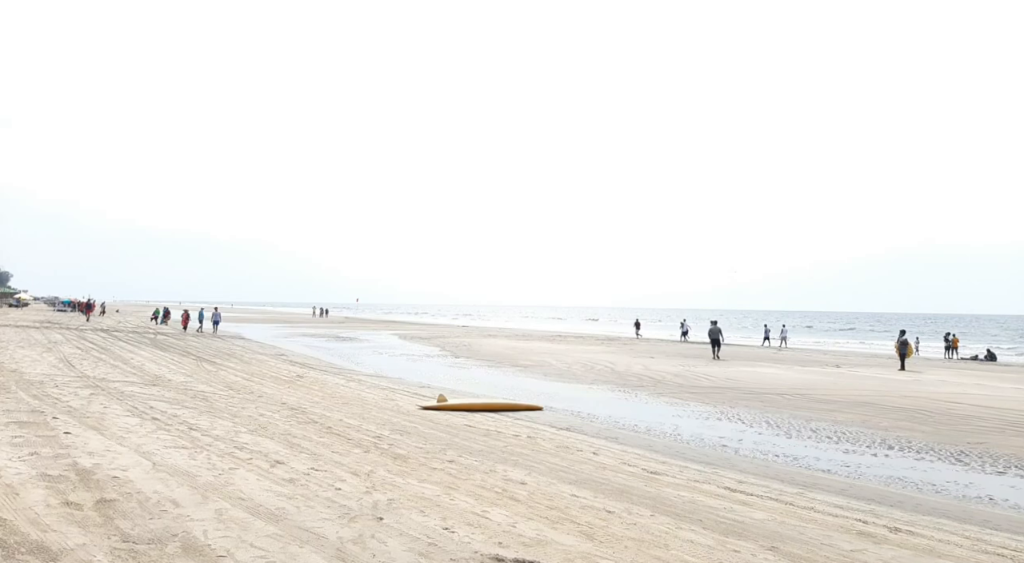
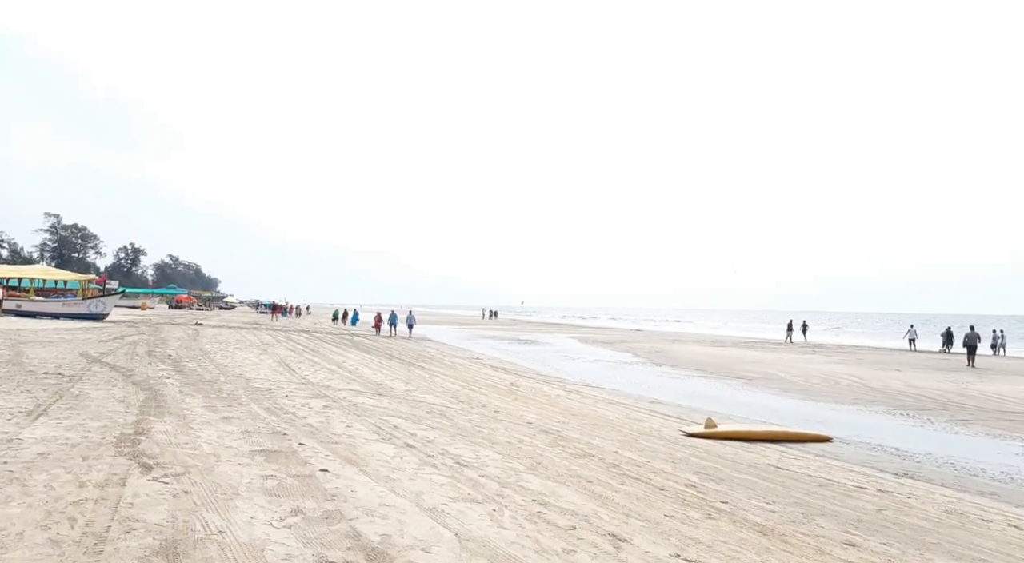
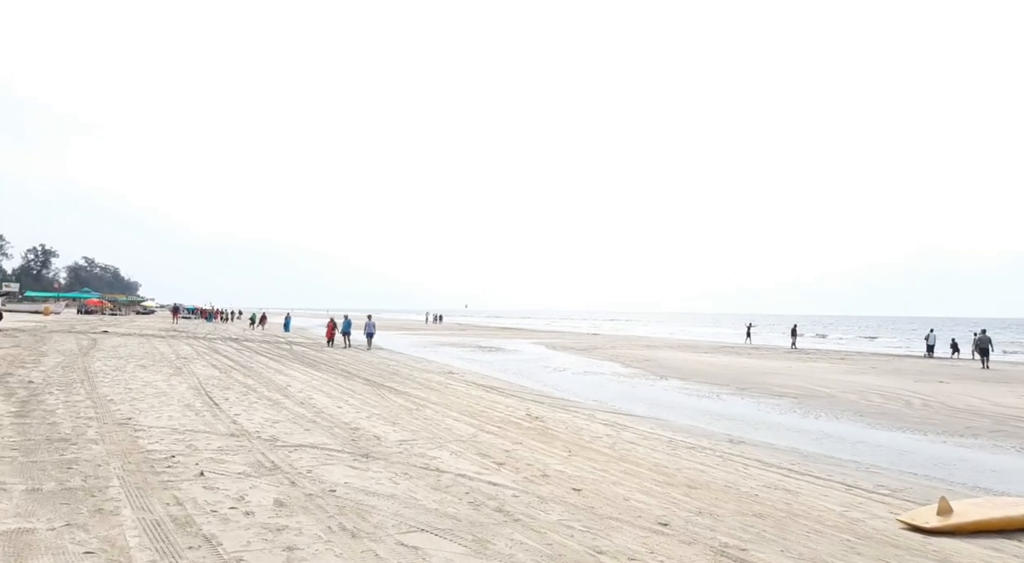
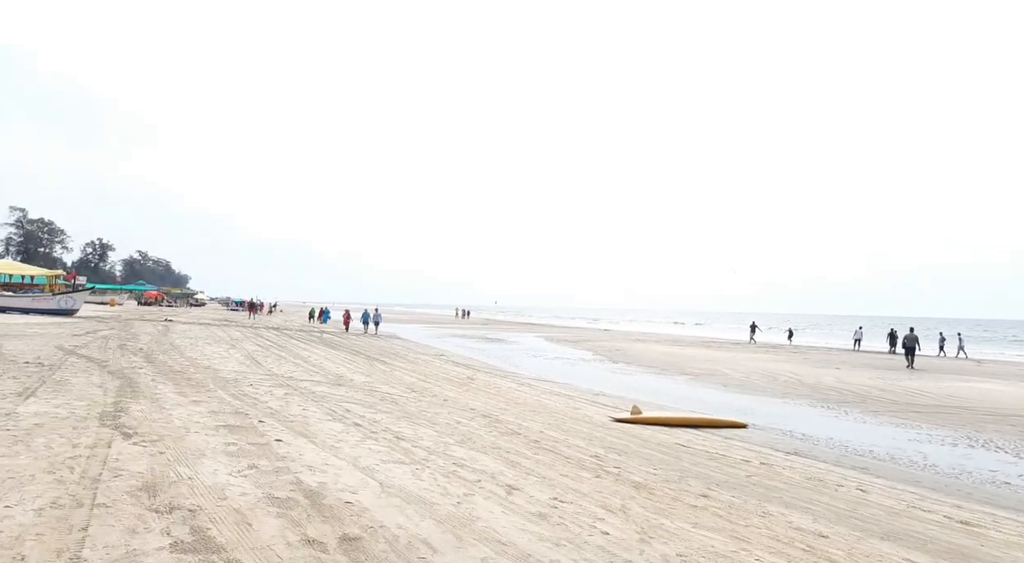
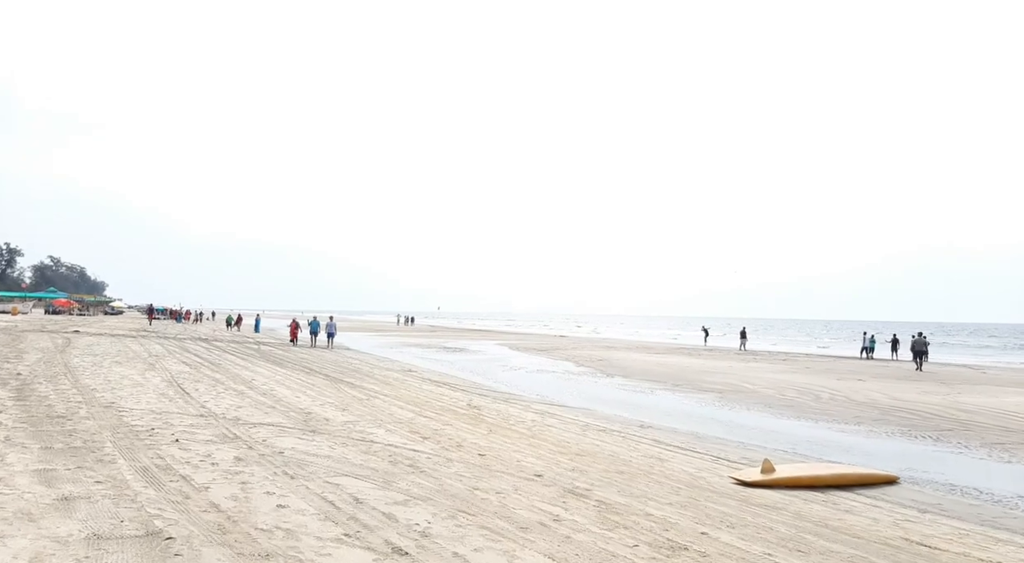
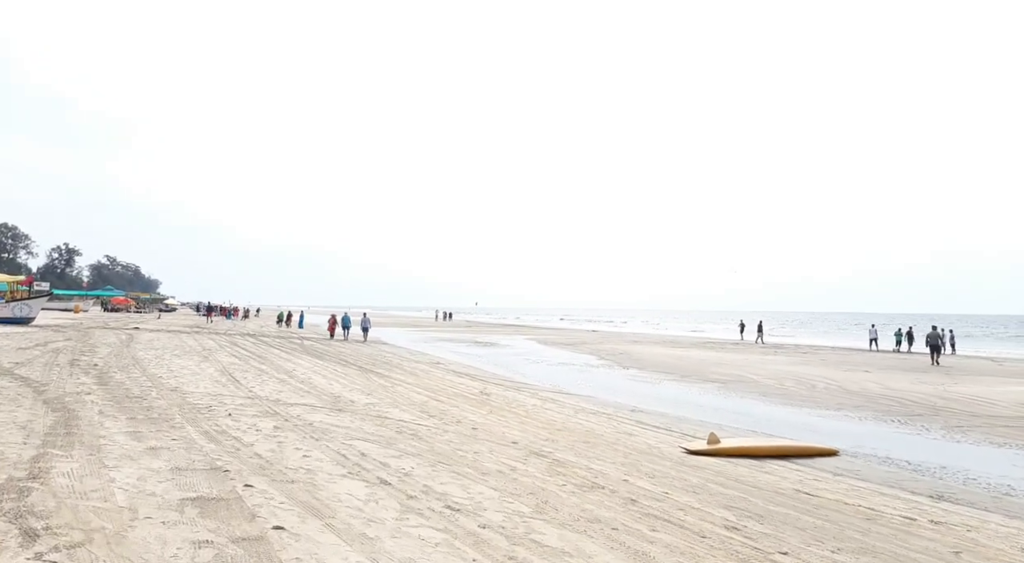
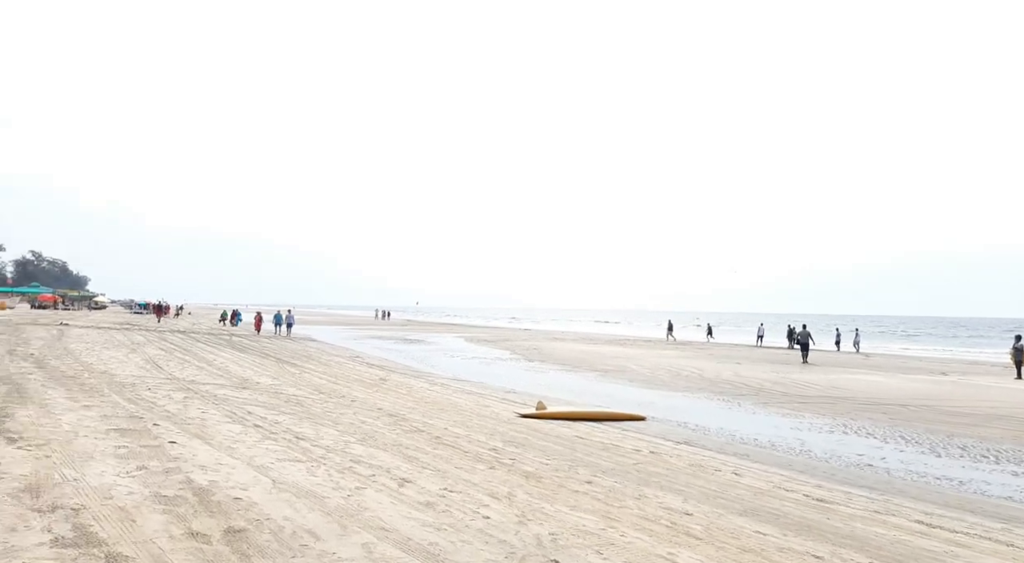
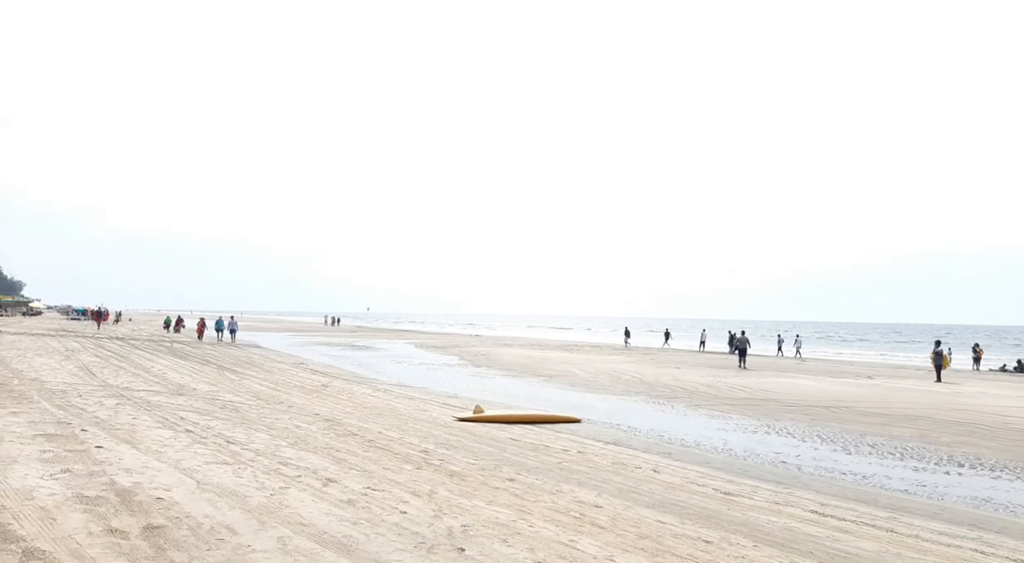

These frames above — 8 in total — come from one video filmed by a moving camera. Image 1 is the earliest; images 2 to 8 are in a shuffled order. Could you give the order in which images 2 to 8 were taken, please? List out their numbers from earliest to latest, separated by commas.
8, 7, 4, 2, 6, 5, 3
